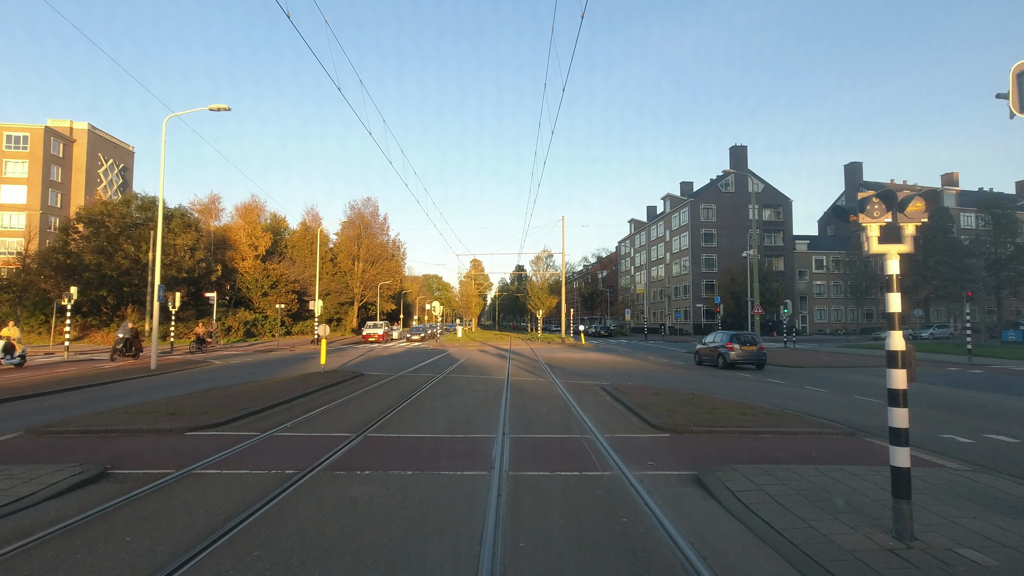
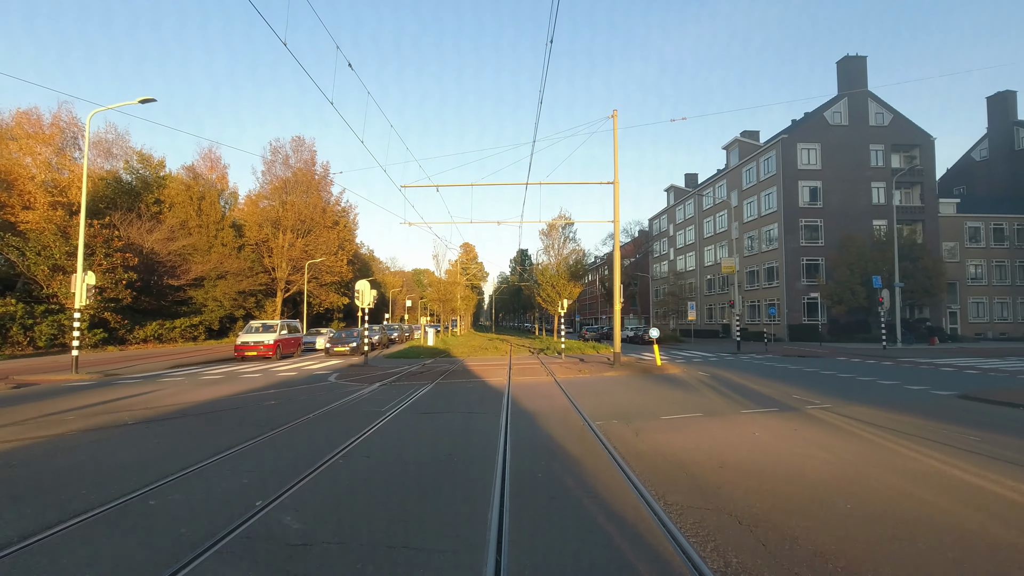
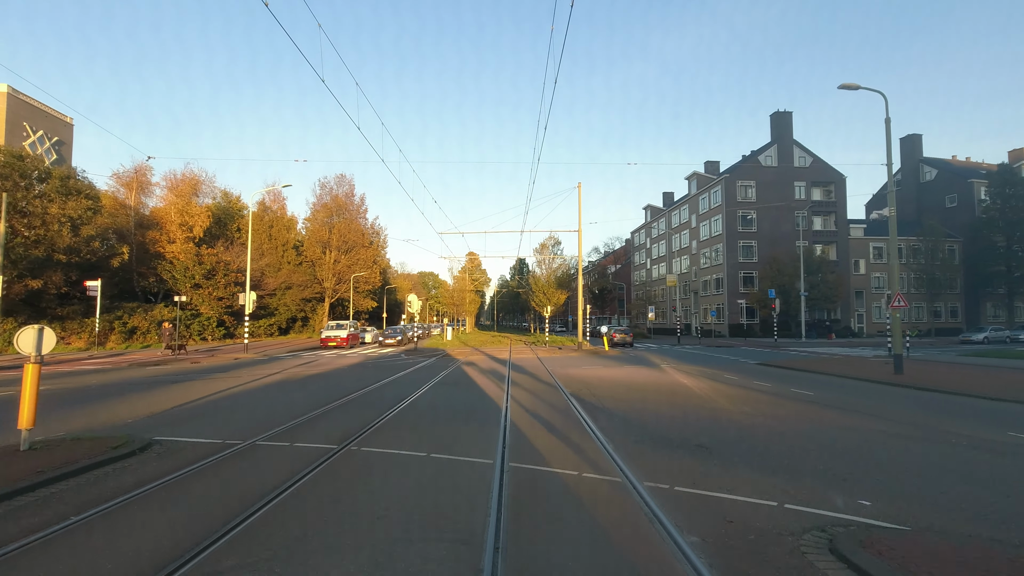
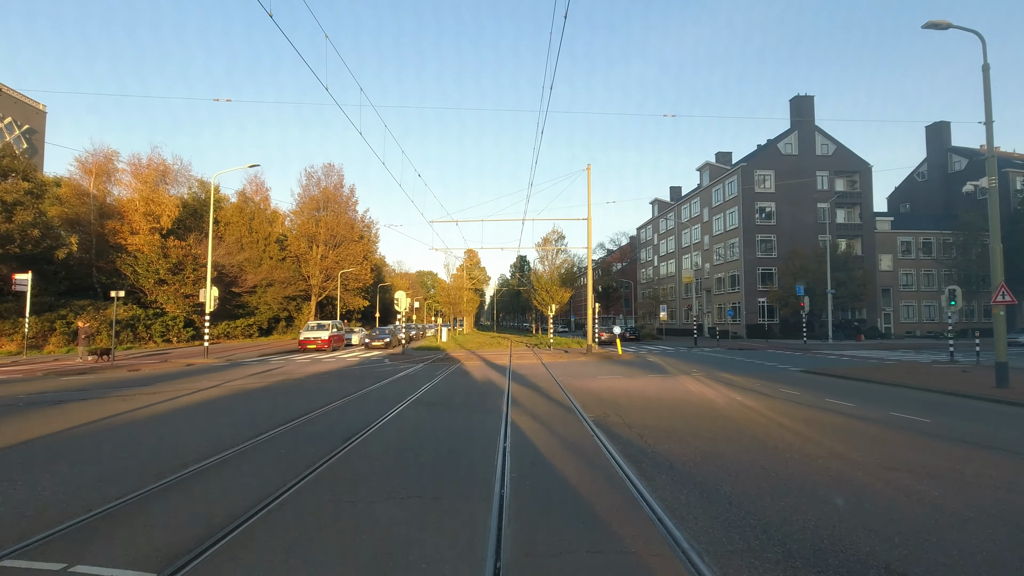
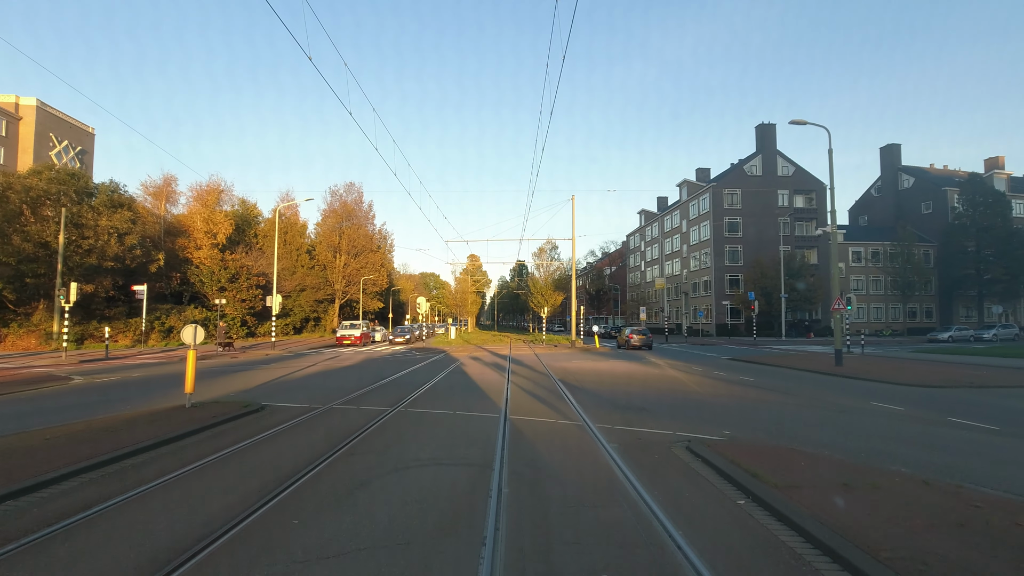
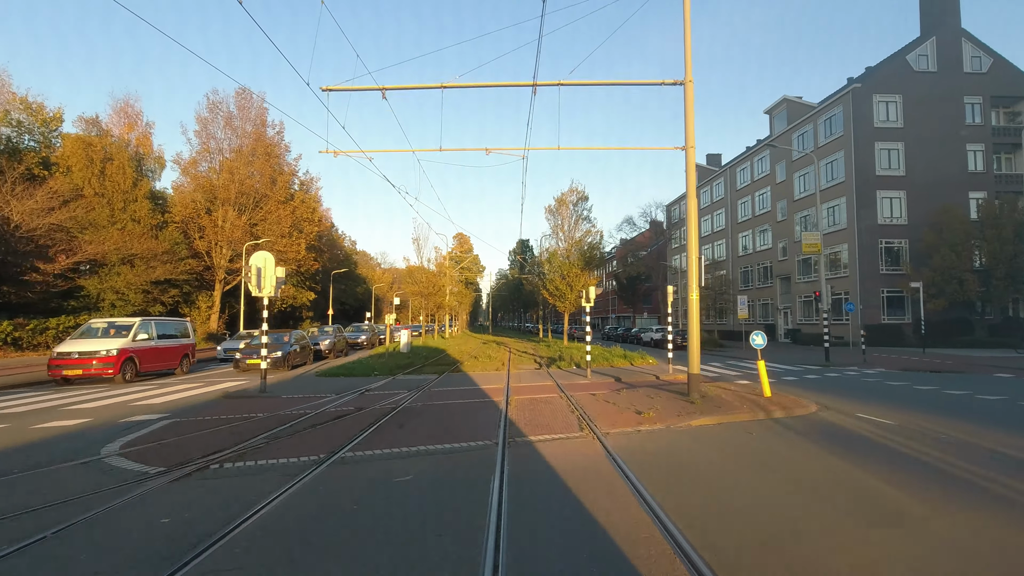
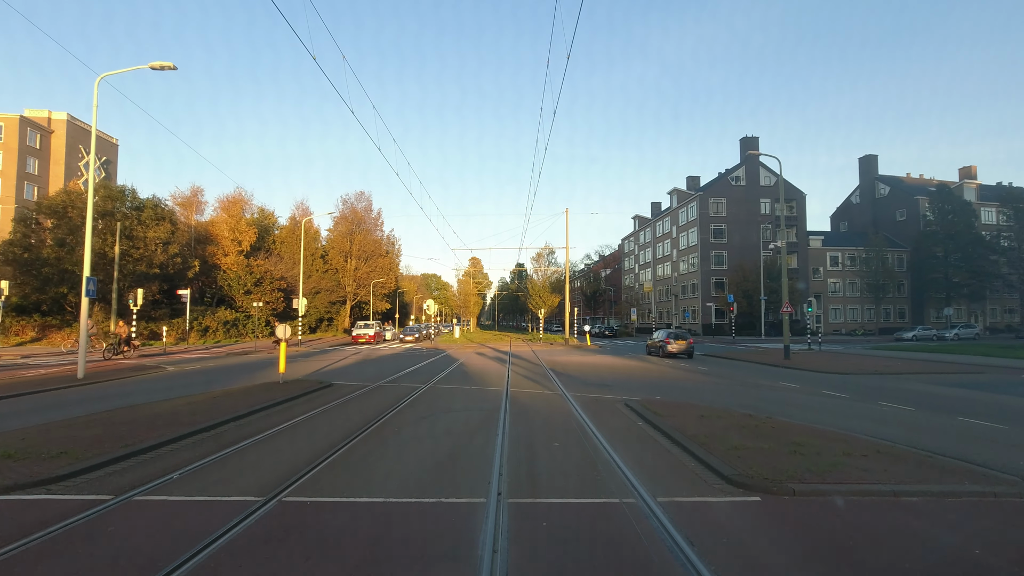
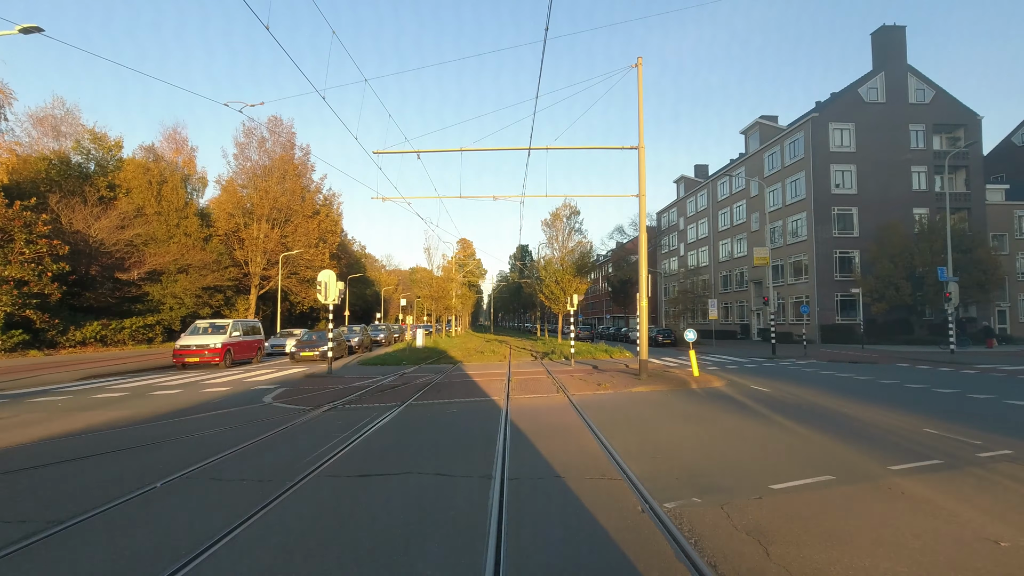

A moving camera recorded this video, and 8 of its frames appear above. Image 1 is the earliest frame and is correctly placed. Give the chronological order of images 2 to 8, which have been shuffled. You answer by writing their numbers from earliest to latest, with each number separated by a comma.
7, 5, 3, 4, 2, 8, 6
